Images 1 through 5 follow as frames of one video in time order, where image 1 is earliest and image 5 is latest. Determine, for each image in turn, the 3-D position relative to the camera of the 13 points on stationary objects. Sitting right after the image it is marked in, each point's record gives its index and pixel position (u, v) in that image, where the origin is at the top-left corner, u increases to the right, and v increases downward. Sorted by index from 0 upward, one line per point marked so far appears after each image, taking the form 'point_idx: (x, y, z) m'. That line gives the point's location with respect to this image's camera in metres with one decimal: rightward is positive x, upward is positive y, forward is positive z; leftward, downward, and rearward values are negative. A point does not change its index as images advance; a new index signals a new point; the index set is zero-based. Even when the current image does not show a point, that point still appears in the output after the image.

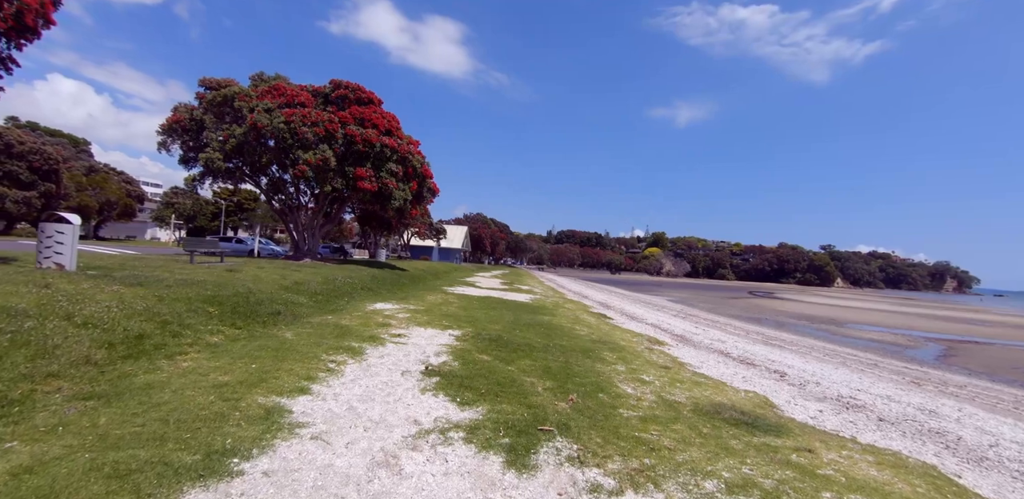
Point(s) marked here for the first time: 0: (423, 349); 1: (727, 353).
0: (-1.8, -2.0, +9.7) m
1: (+7.9, -3.8, +17.9) m
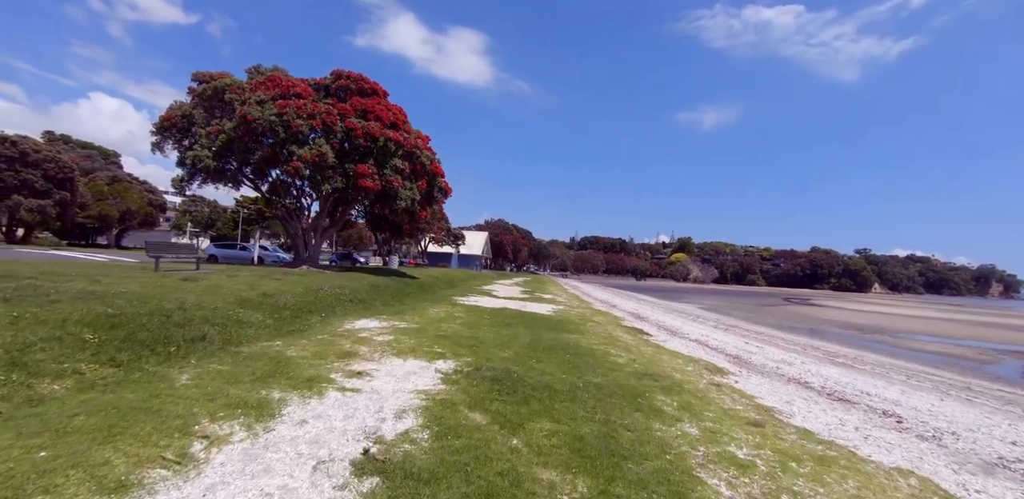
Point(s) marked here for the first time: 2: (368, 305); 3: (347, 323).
0: (-1.7, -1.9, +6.2) m
1: (+8.4, -3.8, +13.9) m
2: (-5.0, -2.0, +17.2) m
3: (-4.2, -1.9, +12.5) m
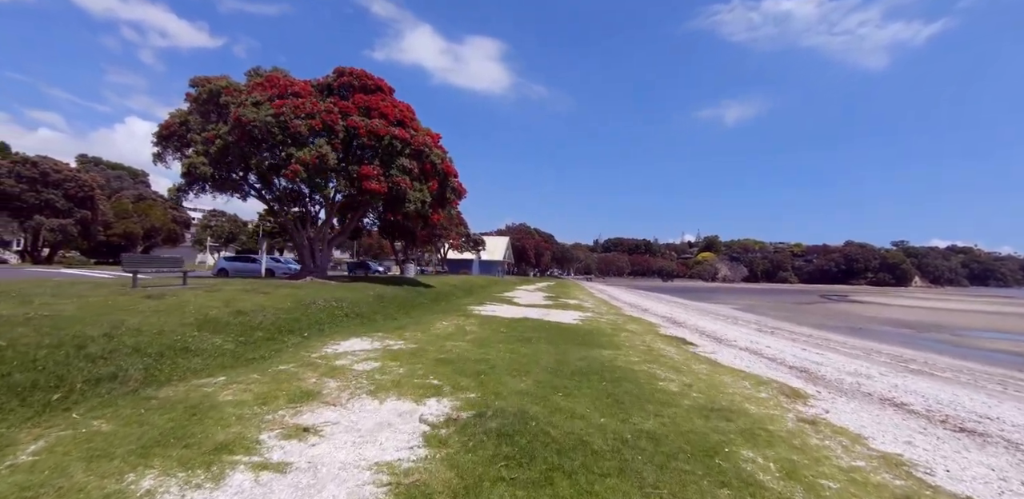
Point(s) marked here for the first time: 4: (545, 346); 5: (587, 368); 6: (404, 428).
0: (-1.6, -1.9, +3.9) m
1: (+8.9, -3.5, +11.0) m
2: (-4.4, -2.1, +15.0) m
3: (-3.8, -2.0, +10.2) m
4: (+0.8, -2.3, +11.9) m
5: (+1.5, -2.3, +9.7) m
6: (-1.2, -2.0, +5.6) m
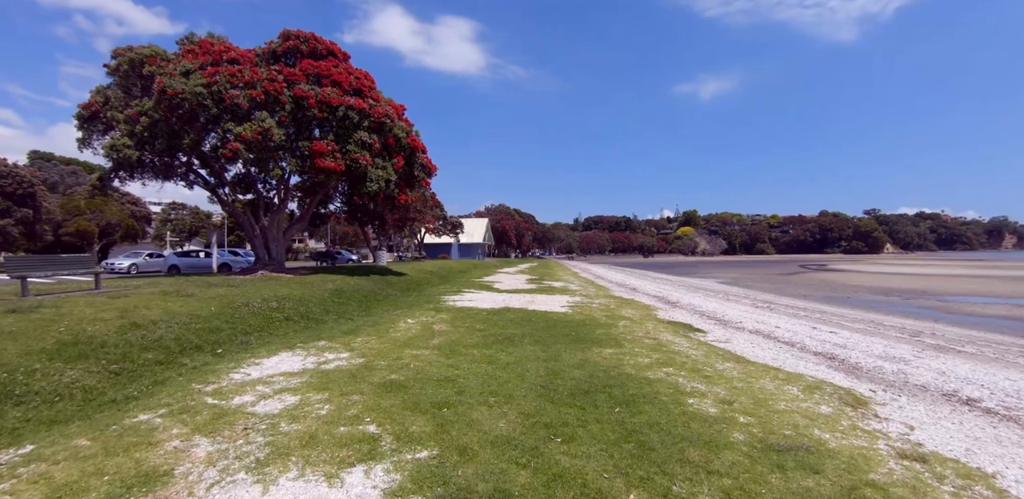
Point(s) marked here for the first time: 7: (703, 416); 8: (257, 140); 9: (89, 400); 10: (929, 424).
0: (-1.7, -1.9, +1.3) m
1: (+8.6, -2.8, +8.9) m
2: (-5.0, -1.8, +12.3) m
3: (-4.2, -1.9, +7.6) m
4: (+0.4, -1.9, +9.5) m
5: (+1.1, -2.0, +7.3) m
6: (-1.4, -1.9, +3.0) m
7: (+2.3, -2.0, +6.0) m
8: (-10.4, +4.5, +20.0) m
9: (-5.3, -1.8, +6.1) m
10: (+6.2, -2.5, +7.2) m
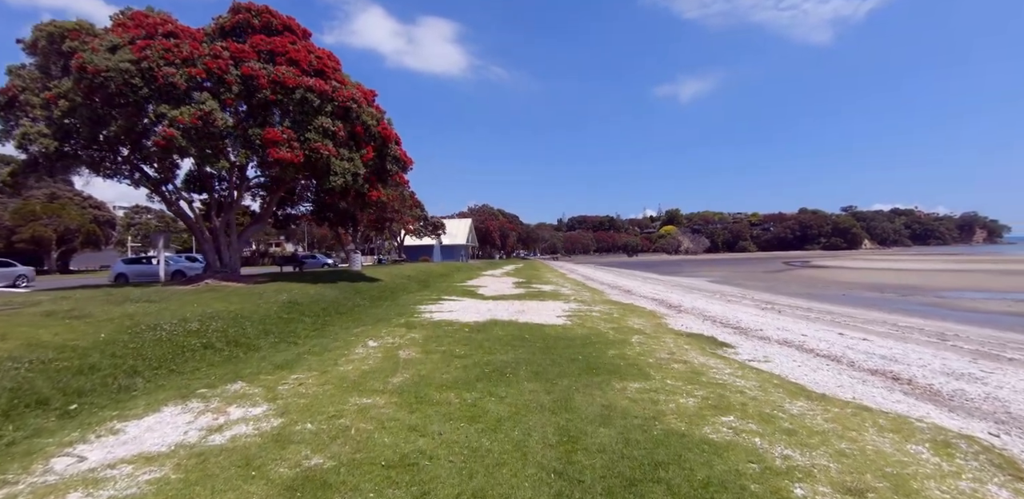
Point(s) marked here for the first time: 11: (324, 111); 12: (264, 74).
0: (-1.5, -1.9, -1.4) m
1: (+8.5, -2.7, +6.6) m
2: (-5.2, -1.9, +9.5) m
3: (-4.3, -1.9, +4.8) m
4: (+0.3, -1.9, +6.9) m
5: (+1.1, -2.0, +4.7) m
6: (-1.3, -1.9, +0.4) m
7: (+2.3, -2.0, +3.5) m
8: (-11.0, +4.3, +17.0) m
9: (-5.3, -1.9, +3.3) m
10: (+6.1, -2.5, +4.8) m
11: (-7.6, +5.5, +19.7) m
12: (-9.4, +6.7, +18.6) m
